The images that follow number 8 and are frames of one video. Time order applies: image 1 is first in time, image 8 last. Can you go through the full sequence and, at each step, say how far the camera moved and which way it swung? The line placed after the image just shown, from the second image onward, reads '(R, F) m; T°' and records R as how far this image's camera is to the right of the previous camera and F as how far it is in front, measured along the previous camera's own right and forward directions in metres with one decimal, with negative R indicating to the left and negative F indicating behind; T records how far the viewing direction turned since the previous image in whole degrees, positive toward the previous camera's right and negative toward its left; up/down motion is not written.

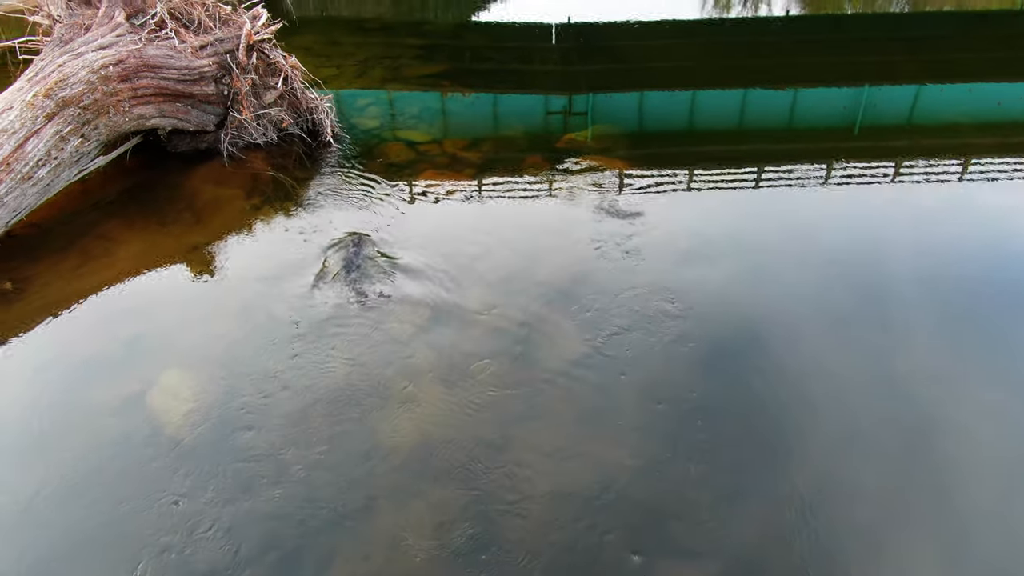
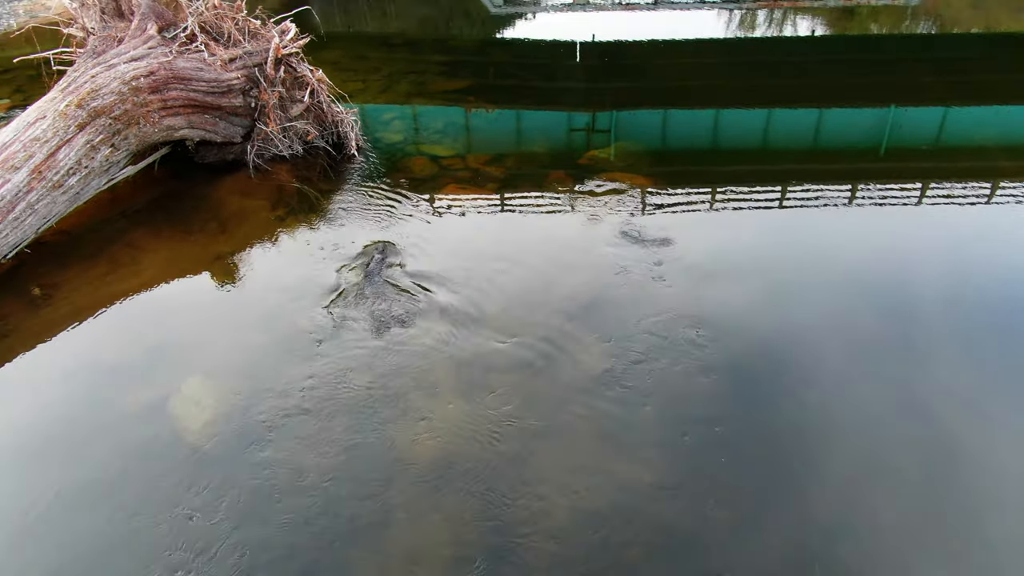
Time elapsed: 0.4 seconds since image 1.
(0.0, 0.0) m; -1°
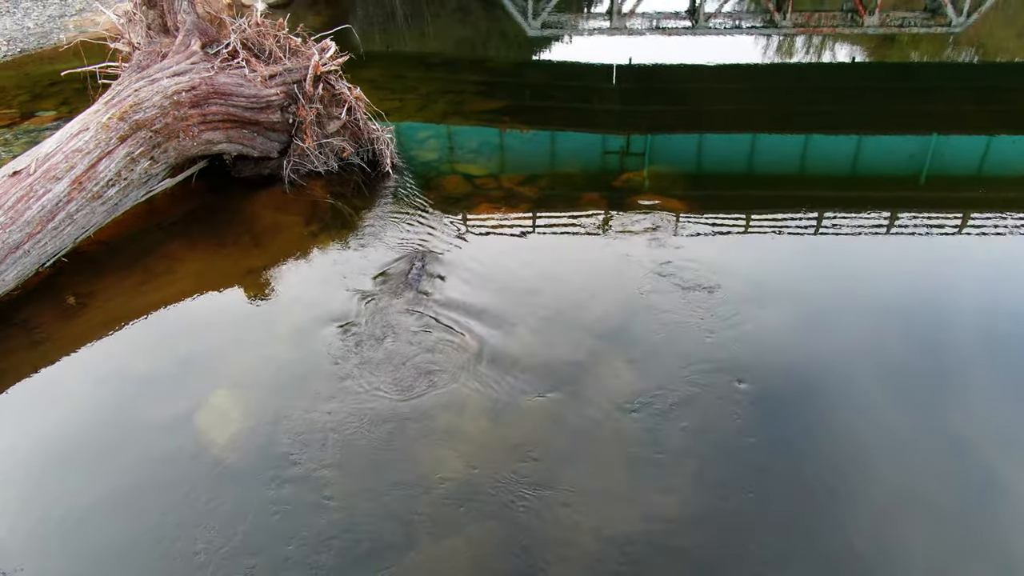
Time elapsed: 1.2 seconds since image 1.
(0.0, +0.1) m; -2°
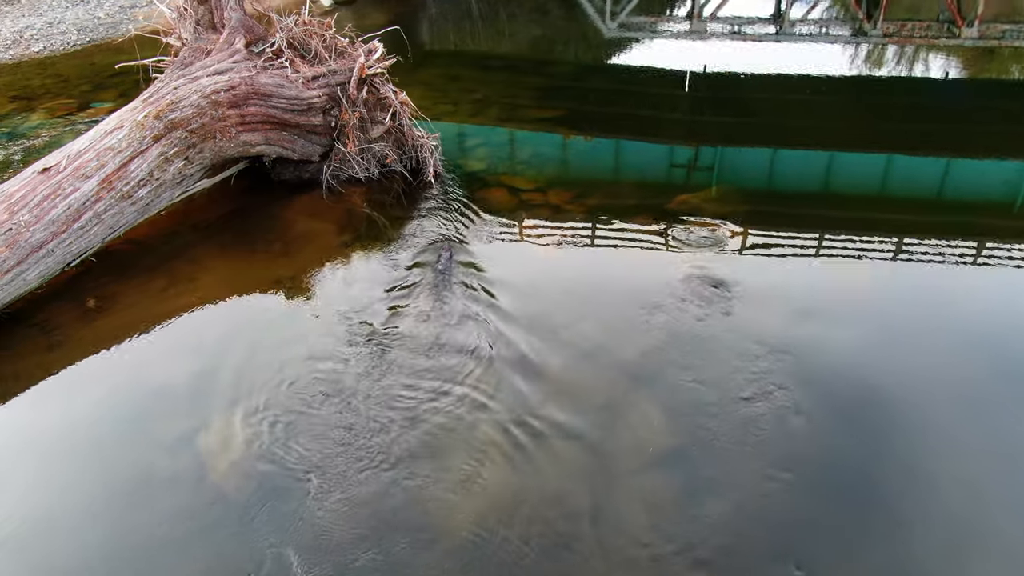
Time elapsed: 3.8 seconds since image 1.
(+0.2, +0.4) m; -5°
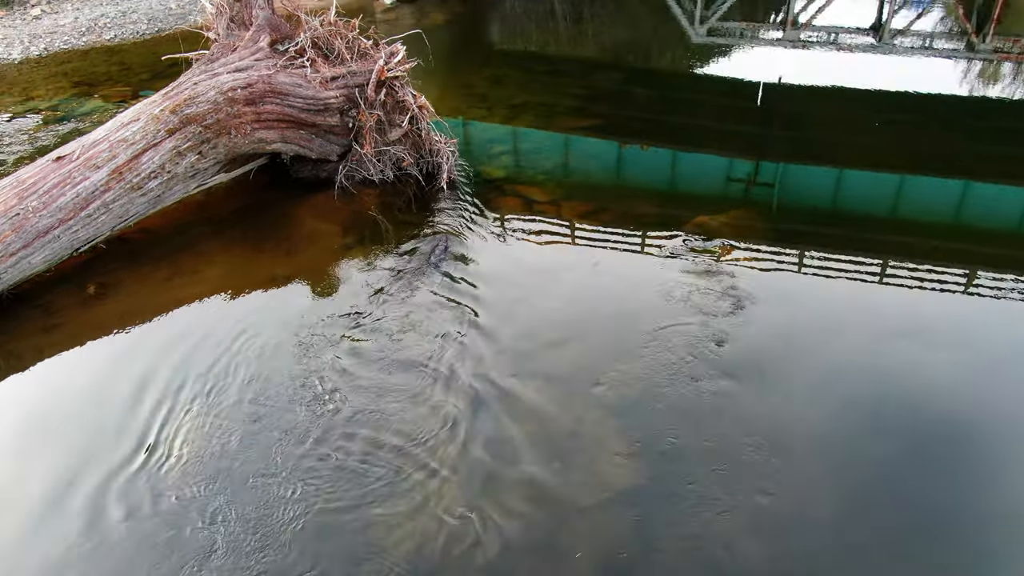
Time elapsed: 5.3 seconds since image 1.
(+0.6, +0.2) m; -6°
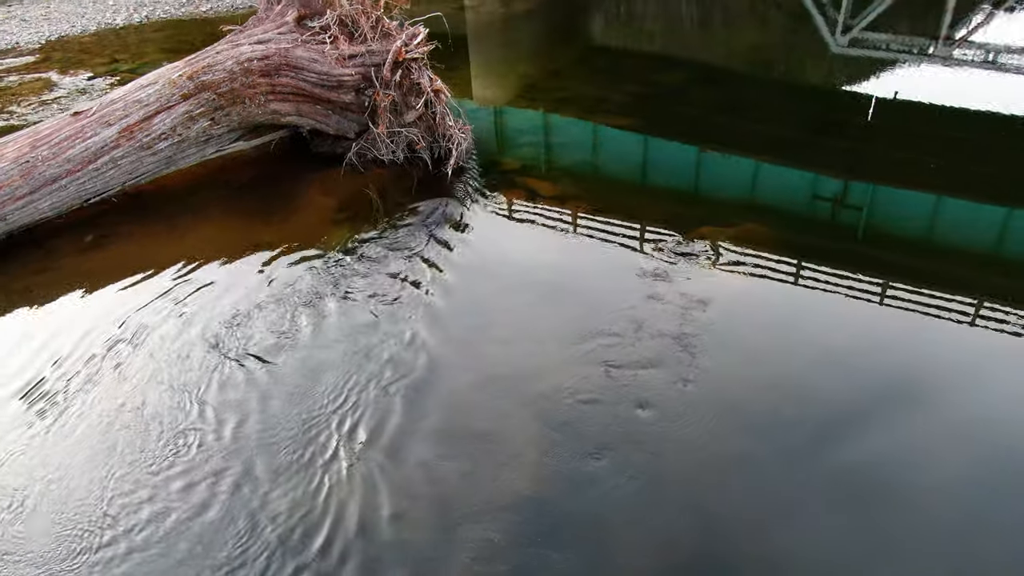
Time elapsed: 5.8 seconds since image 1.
(+1.1, +0.2) m; -9°
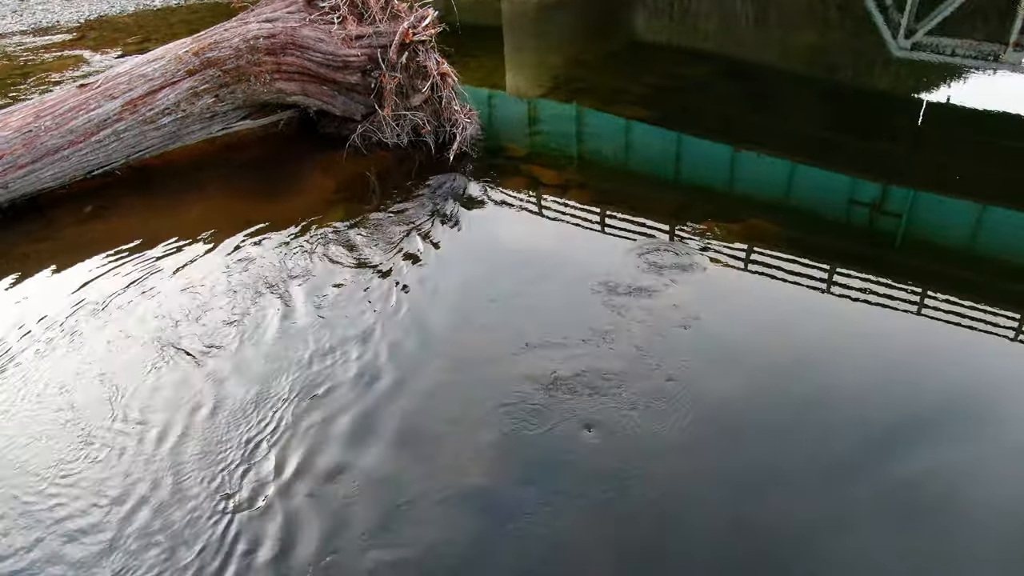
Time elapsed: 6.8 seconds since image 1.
(+0.4, +0.1) m; -4°
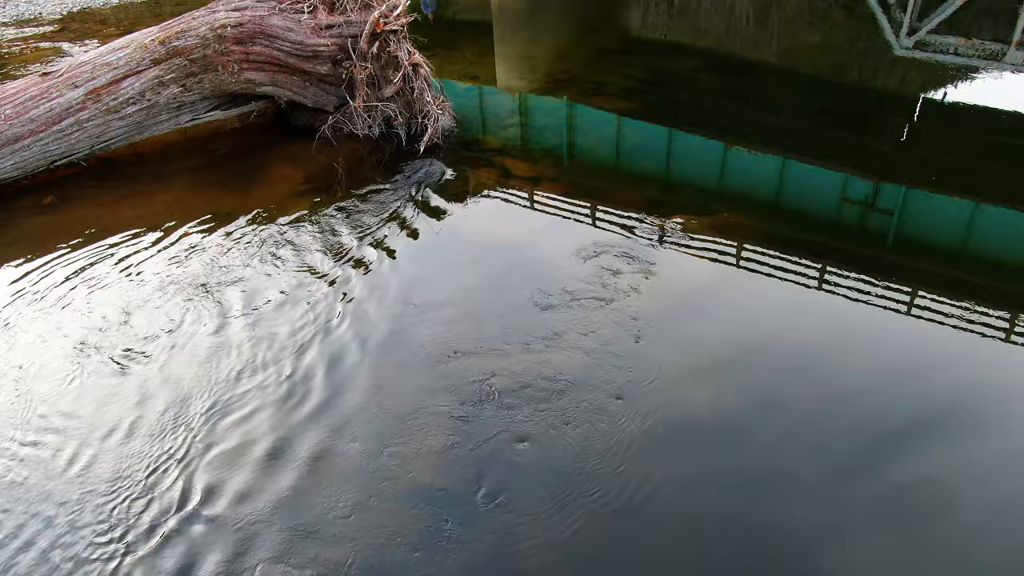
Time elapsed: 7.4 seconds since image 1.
(+0.3, +0.1) m; 0°
